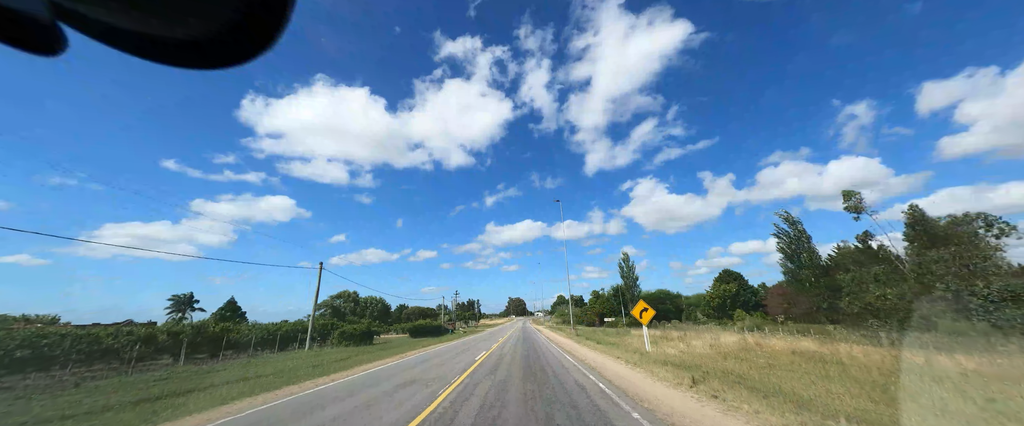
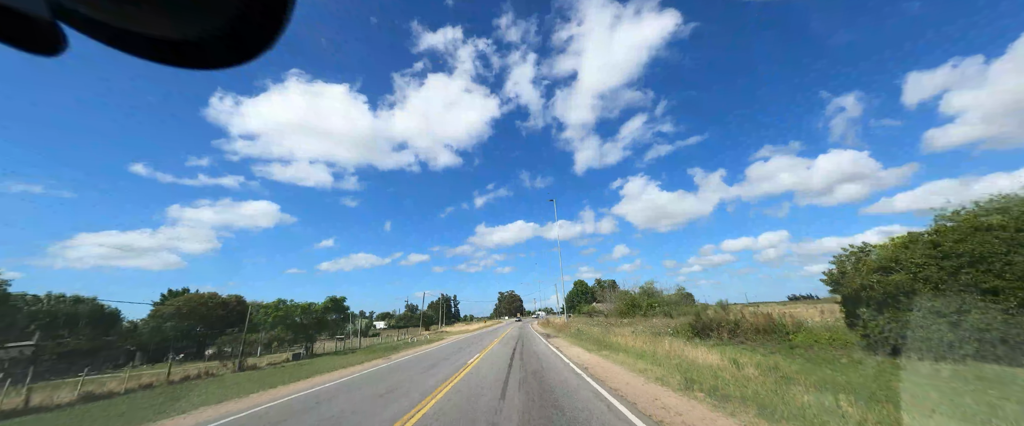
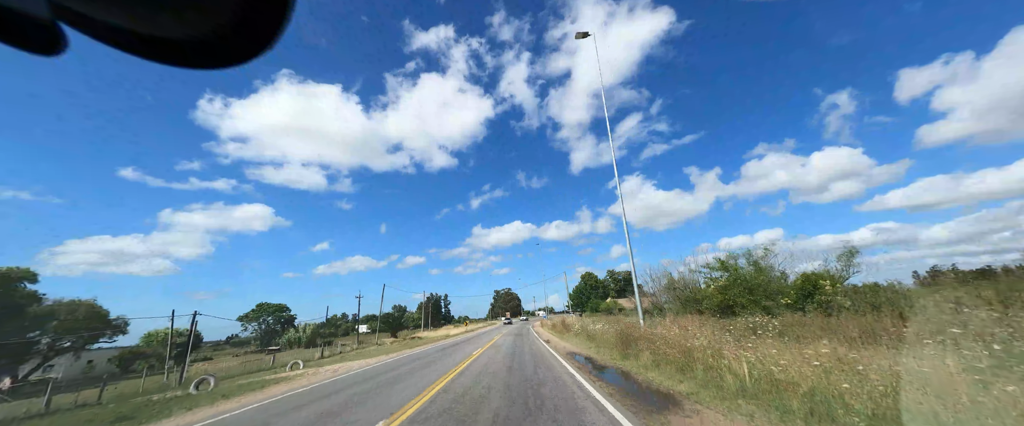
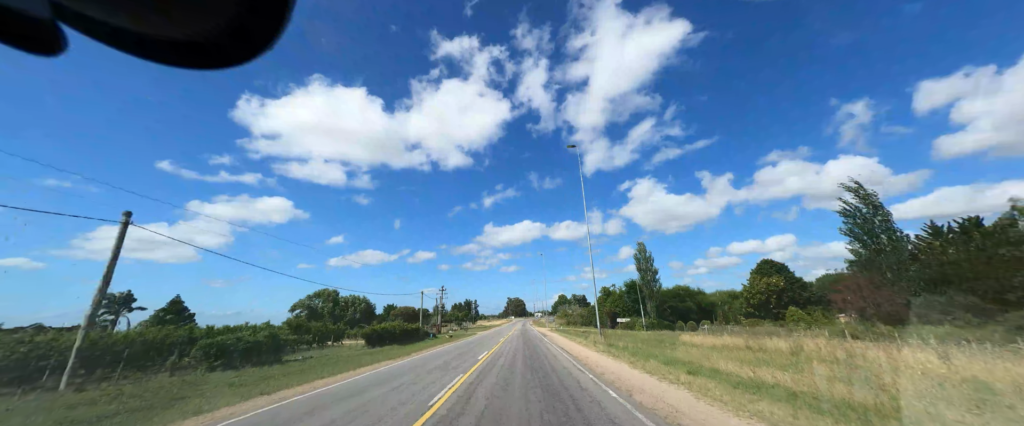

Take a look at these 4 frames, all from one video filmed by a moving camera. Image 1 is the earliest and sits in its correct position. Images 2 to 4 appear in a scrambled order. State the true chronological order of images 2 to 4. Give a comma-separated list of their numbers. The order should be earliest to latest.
4, 2, 3
